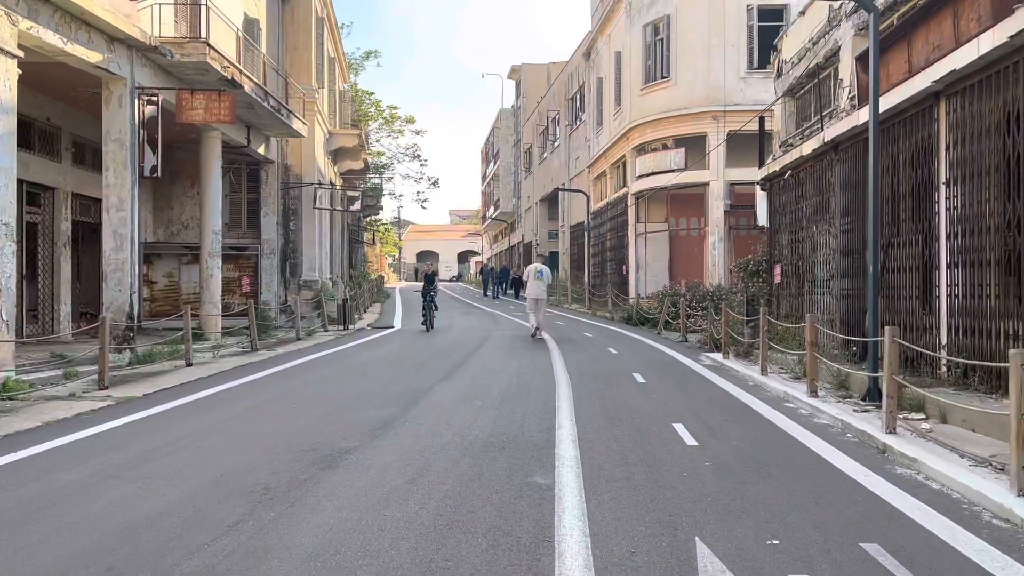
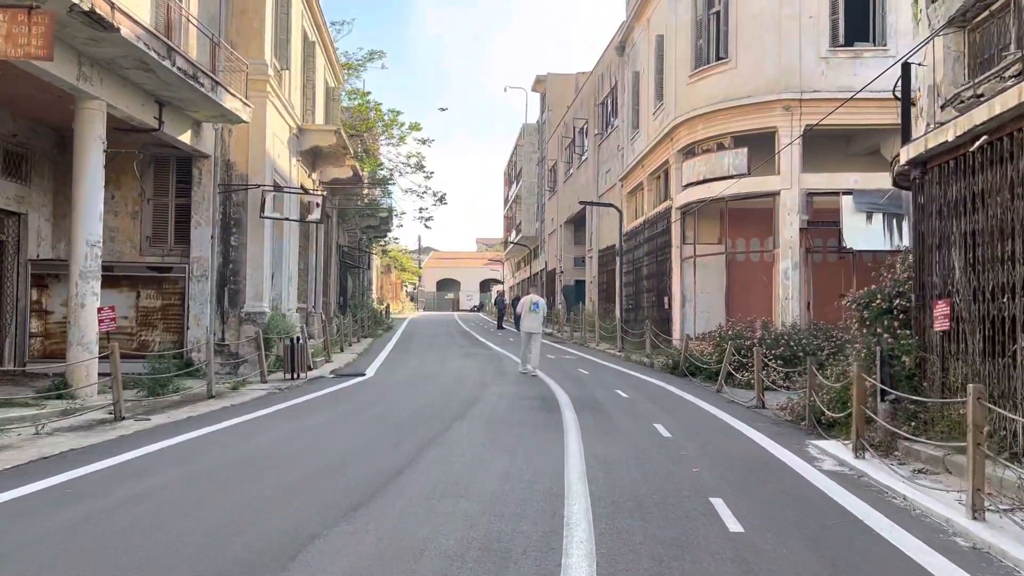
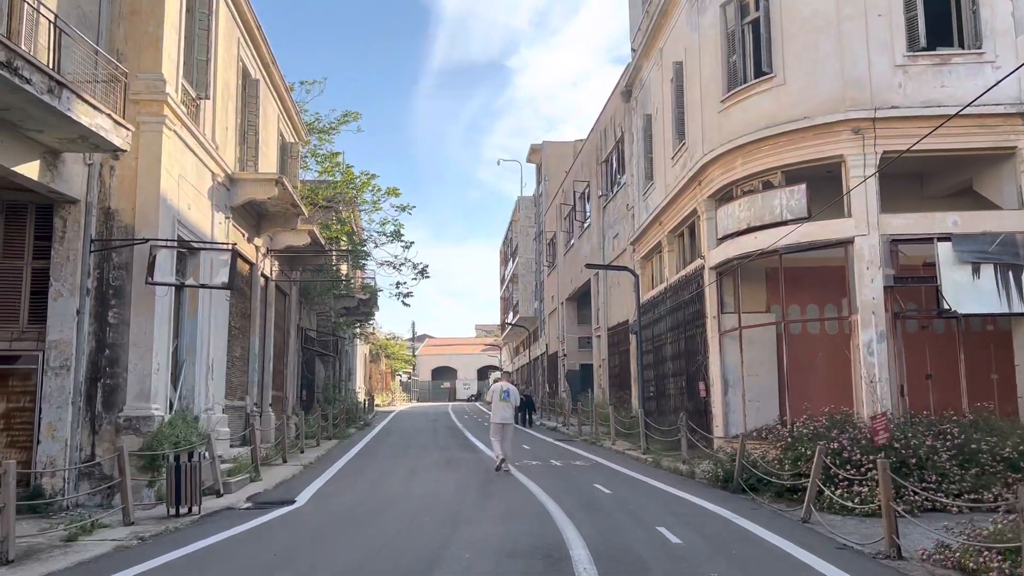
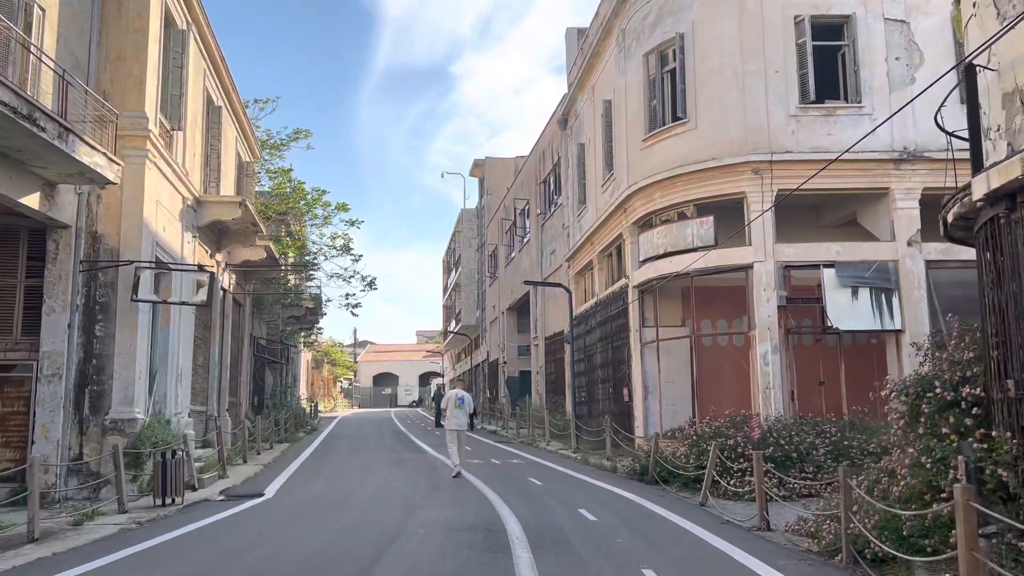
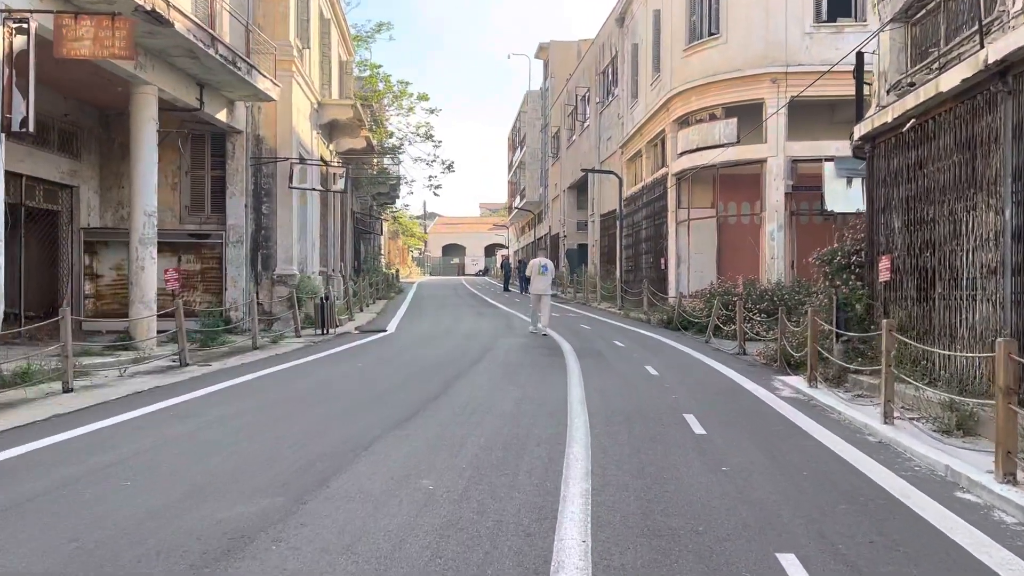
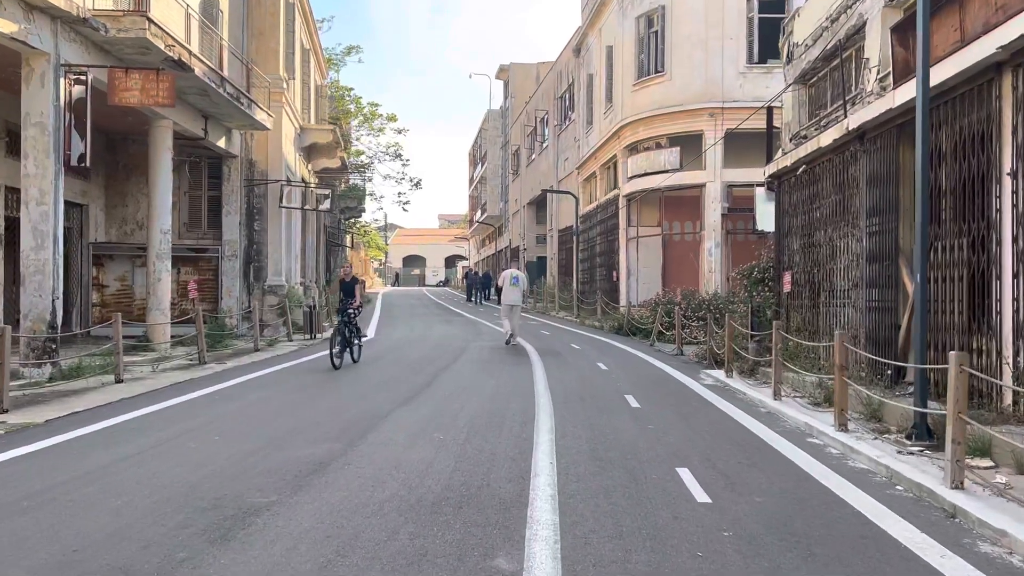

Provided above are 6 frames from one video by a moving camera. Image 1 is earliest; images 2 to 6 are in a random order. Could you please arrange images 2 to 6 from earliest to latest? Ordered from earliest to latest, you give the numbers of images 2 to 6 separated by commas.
6, 5, 2, 4, 3
